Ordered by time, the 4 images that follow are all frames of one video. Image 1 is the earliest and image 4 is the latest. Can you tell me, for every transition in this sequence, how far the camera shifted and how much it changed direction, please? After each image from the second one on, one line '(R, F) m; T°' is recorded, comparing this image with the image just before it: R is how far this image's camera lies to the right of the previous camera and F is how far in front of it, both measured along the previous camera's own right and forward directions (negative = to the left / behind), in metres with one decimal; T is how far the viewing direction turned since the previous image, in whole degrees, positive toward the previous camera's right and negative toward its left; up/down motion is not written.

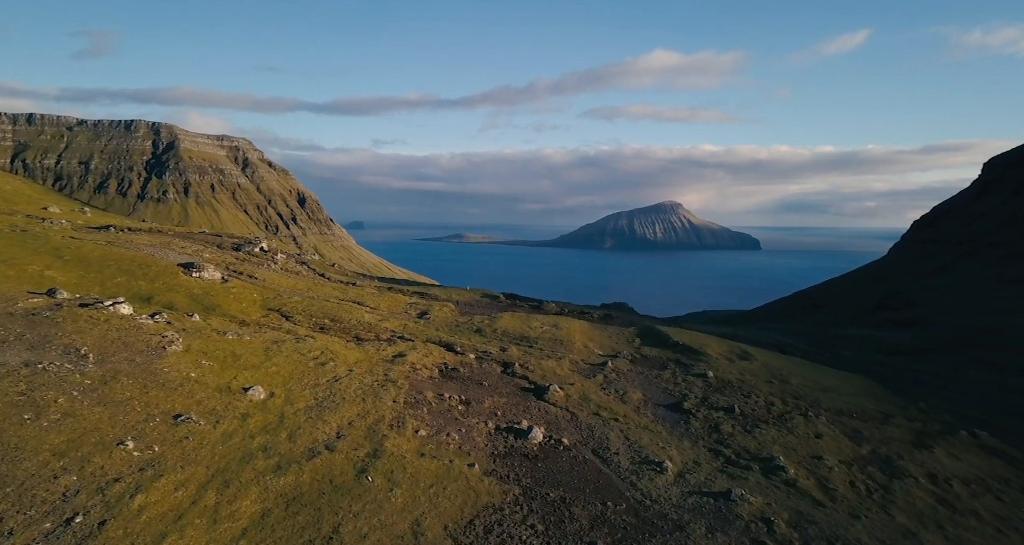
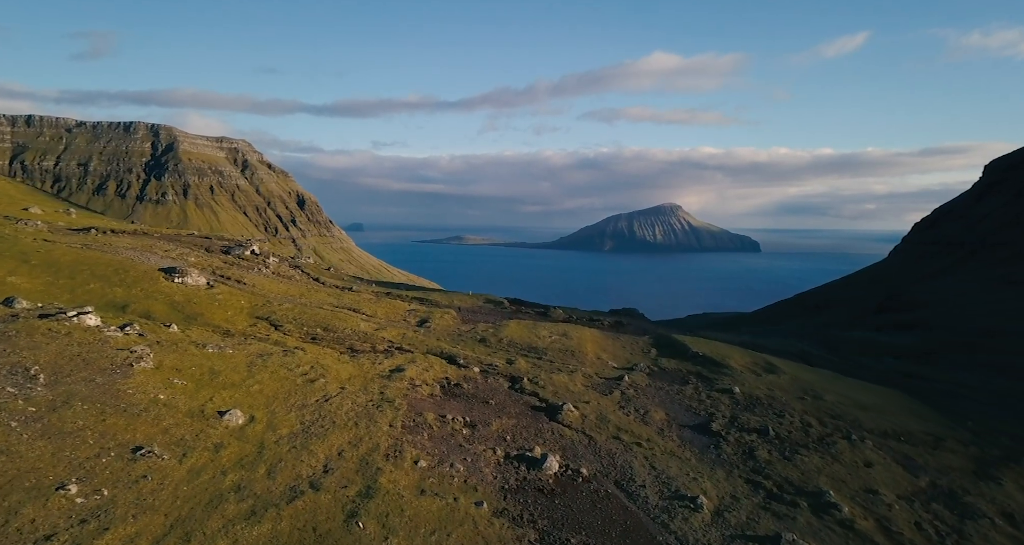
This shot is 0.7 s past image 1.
(-1.0, +7.0) m; 0°
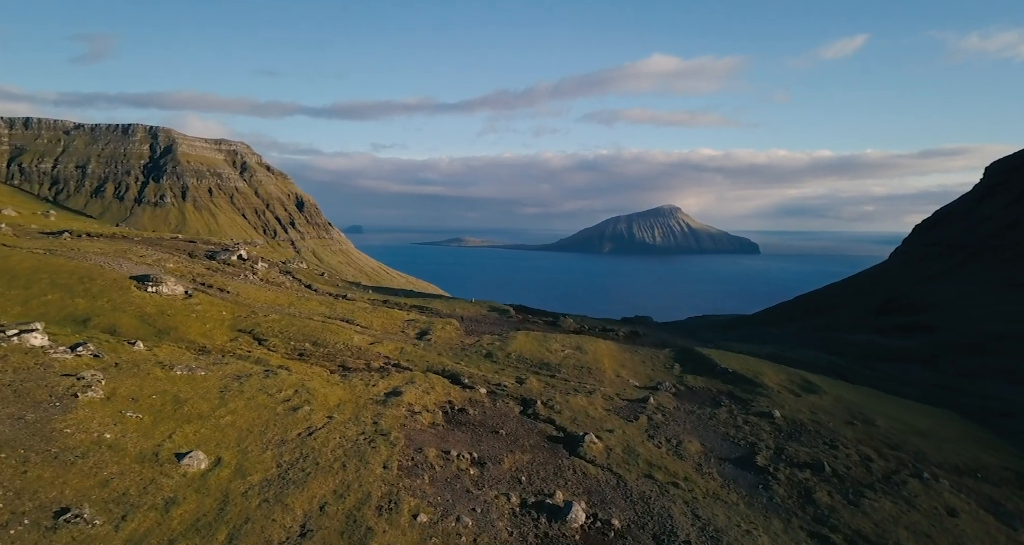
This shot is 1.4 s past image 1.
(-1.3, +8.7) m; 0°
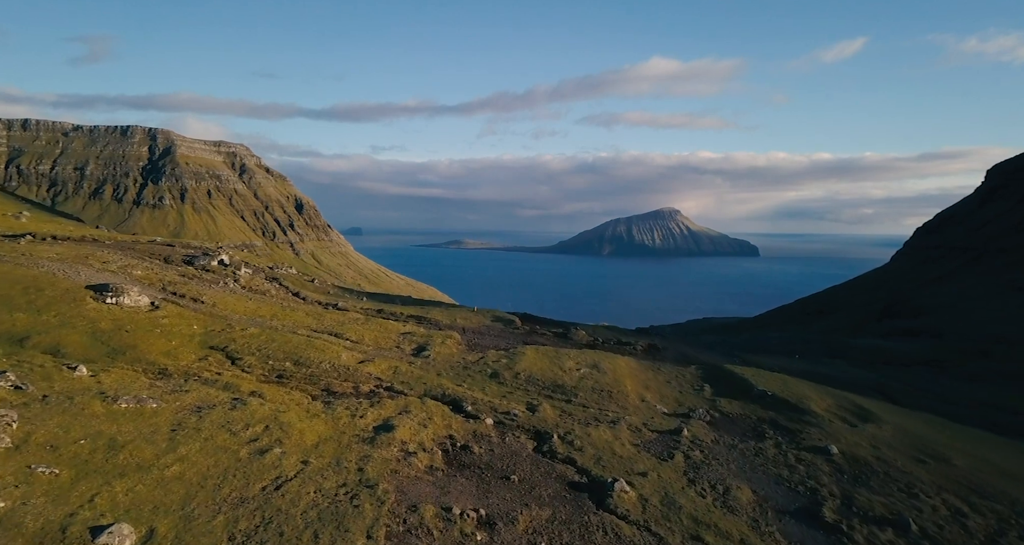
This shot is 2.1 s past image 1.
(-1.1, +10.0) m; 0°
